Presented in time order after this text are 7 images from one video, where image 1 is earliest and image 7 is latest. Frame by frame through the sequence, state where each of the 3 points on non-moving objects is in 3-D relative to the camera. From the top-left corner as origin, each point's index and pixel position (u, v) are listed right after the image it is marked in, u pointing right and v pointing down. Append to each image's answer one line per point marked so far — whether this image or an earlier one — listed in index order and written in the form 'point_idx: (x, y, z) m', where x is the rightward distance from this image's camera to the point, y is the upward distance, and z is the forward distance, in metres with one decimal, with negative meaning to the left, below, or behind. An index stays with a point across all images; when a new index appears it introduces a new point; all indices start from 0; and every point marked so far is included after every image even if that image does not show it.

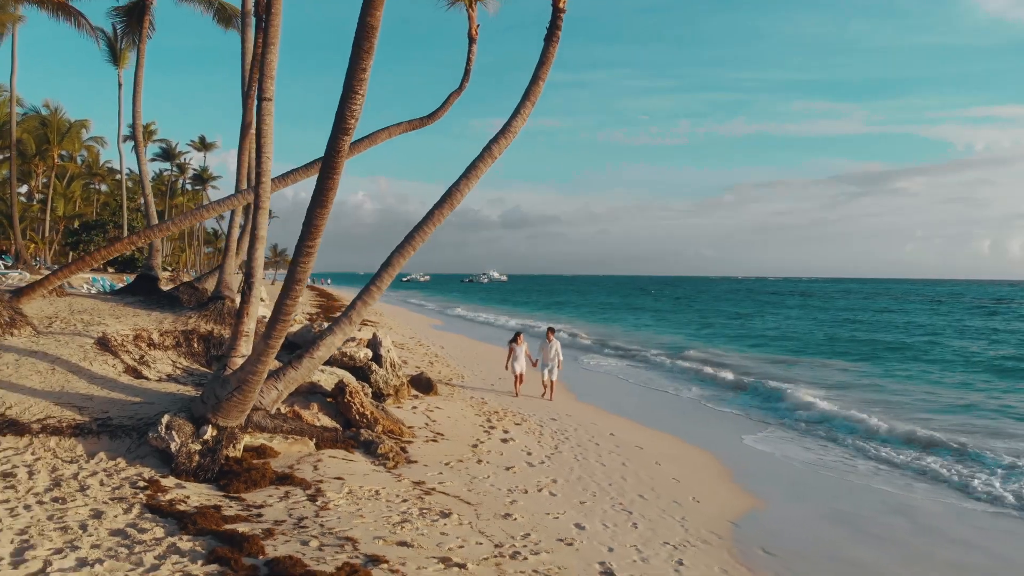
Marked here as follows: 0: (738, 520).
0: (+2.6, -2.5, +6.5) m
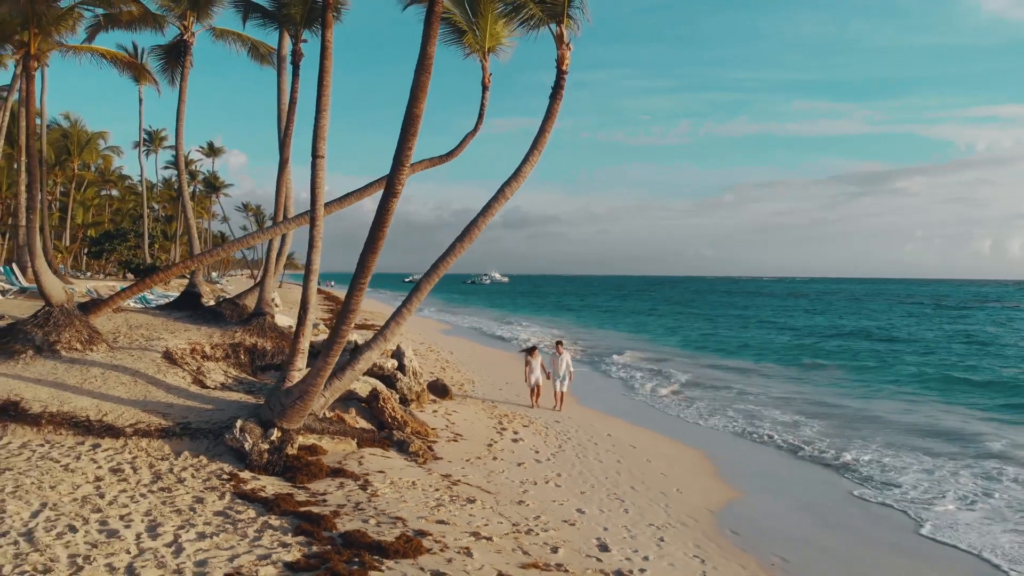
0: (+2.7, -2.8, +7.6) m
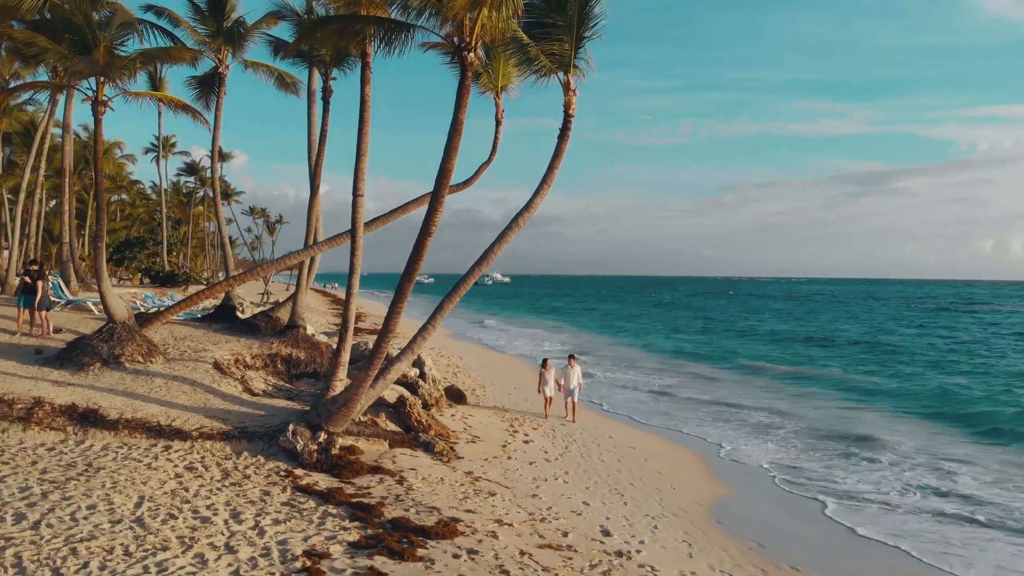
0: (+2.9, -3.1, +8.6) m
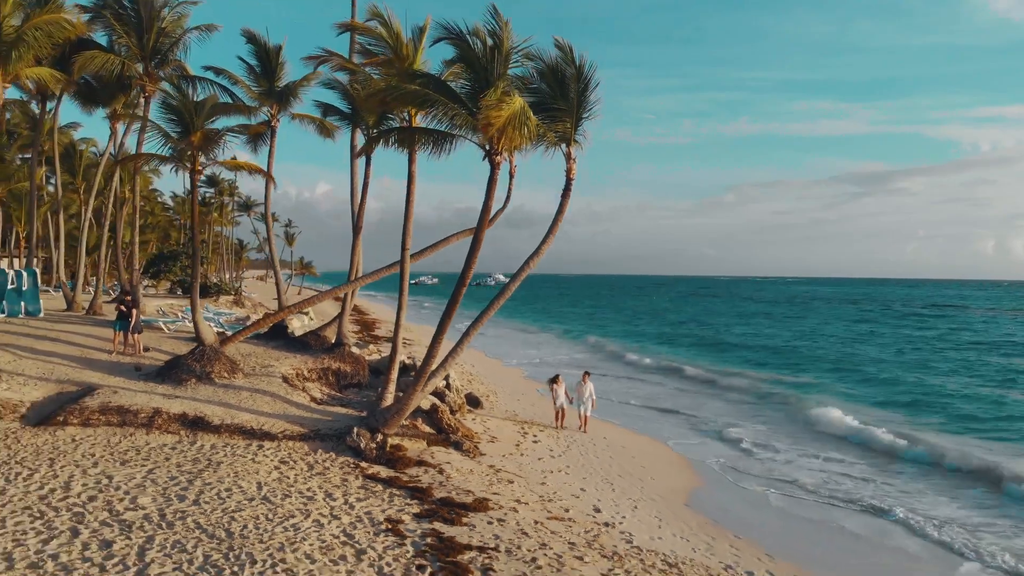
0: (+3.1, -3.7, +10.8) m
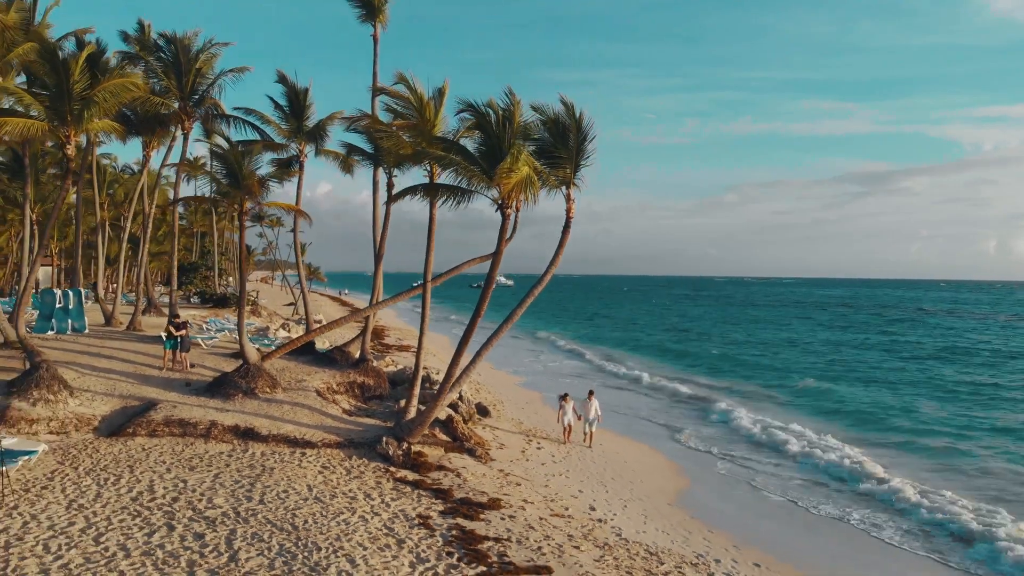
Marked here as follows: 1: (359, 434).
0: (+3.3, -4.2, +12.4) m
1: (-3.1, -2.9, +12.0) m
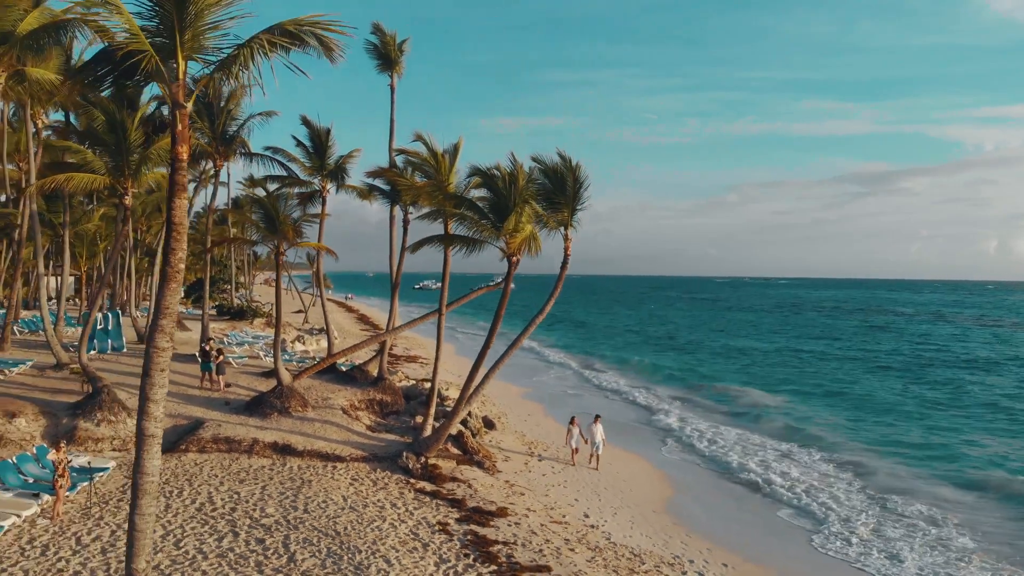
0: (+3.4, -5.0, +14.0) m
1: (-3.0, -3.7, +13.6) m
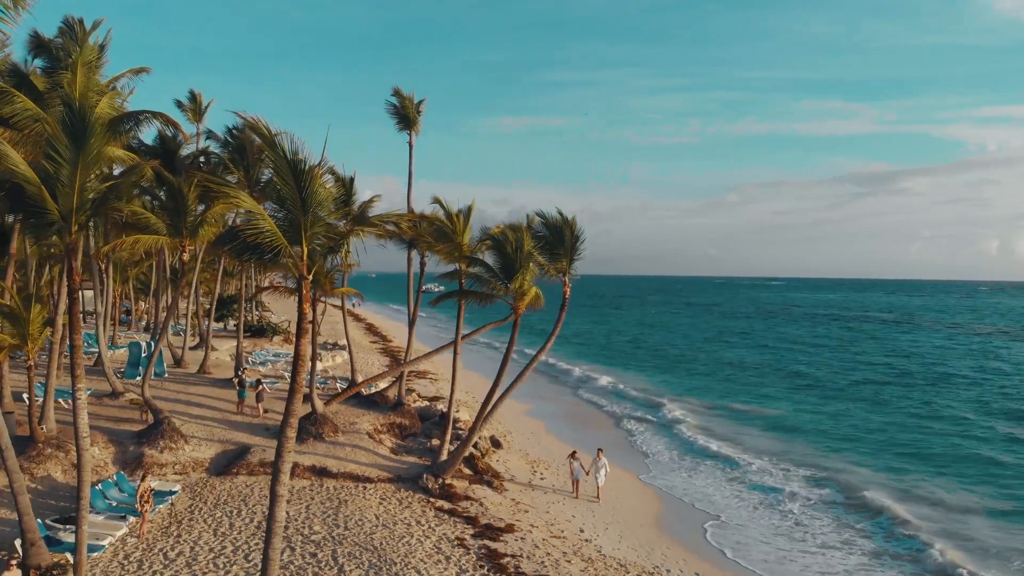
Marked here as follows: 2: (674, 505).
0: (+3.5, -6.1, +16.0) m
1: (-2.8, -4.8, +15.6) m
2: (+4.5, -6.1, +16.8) m
